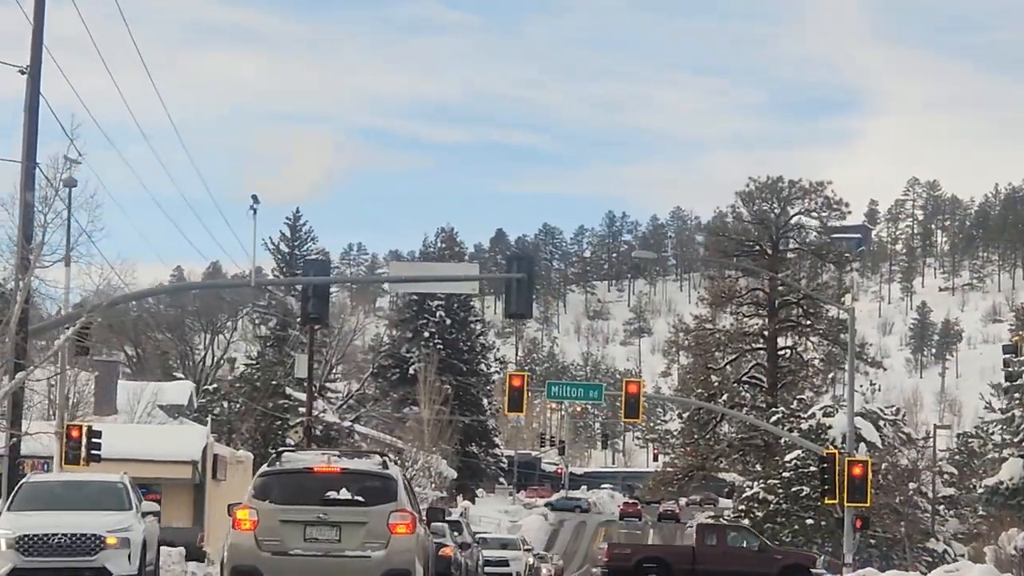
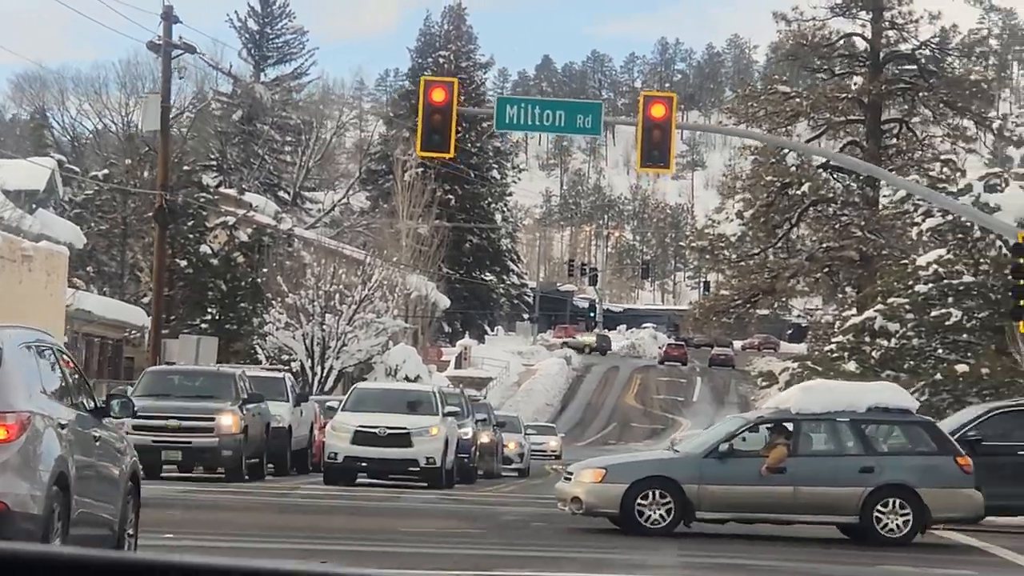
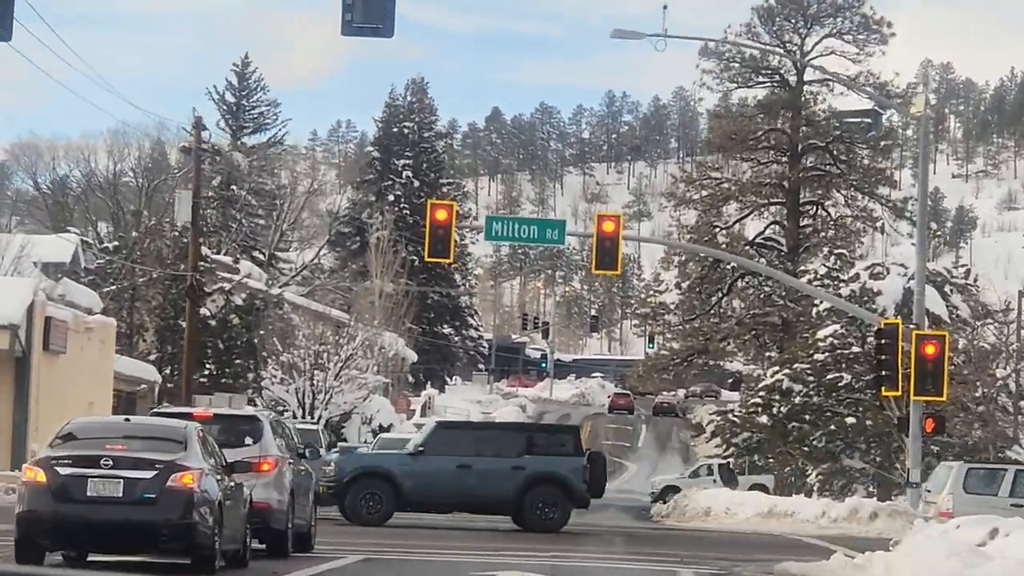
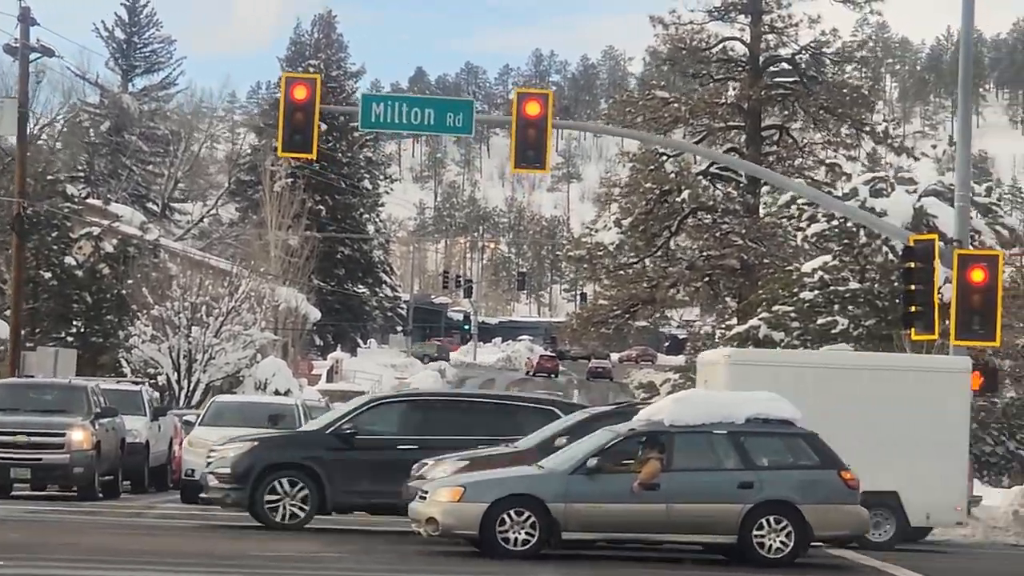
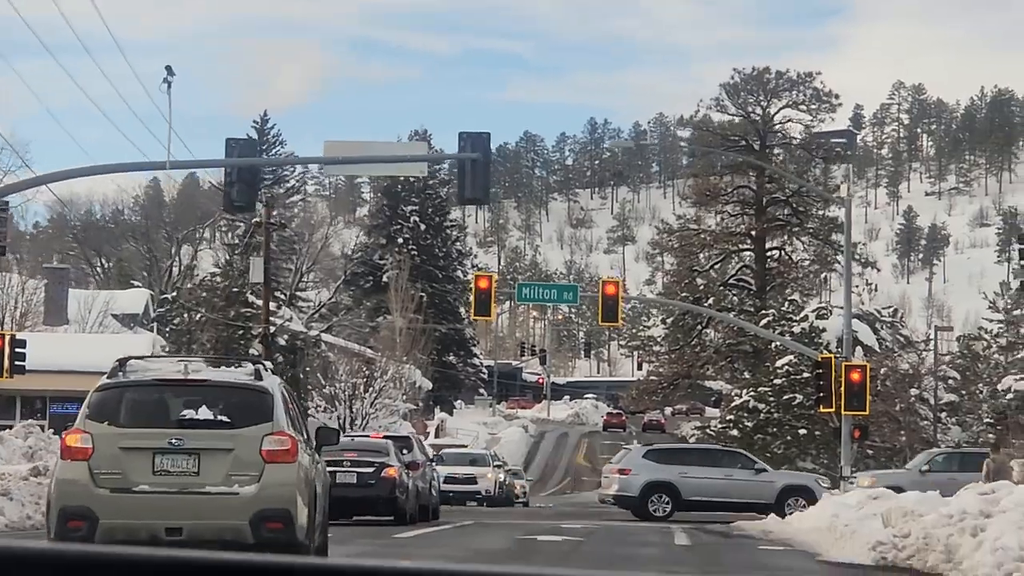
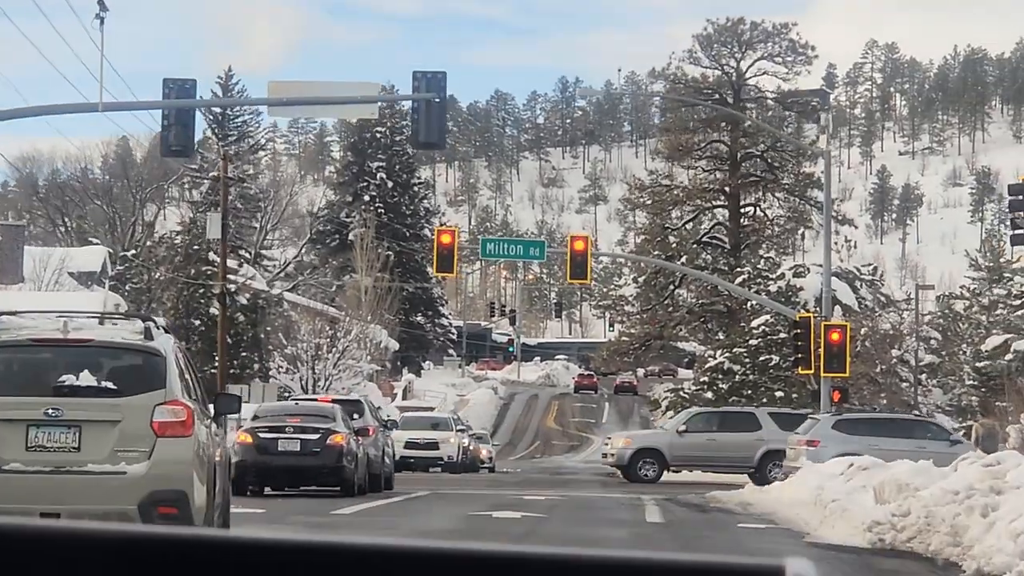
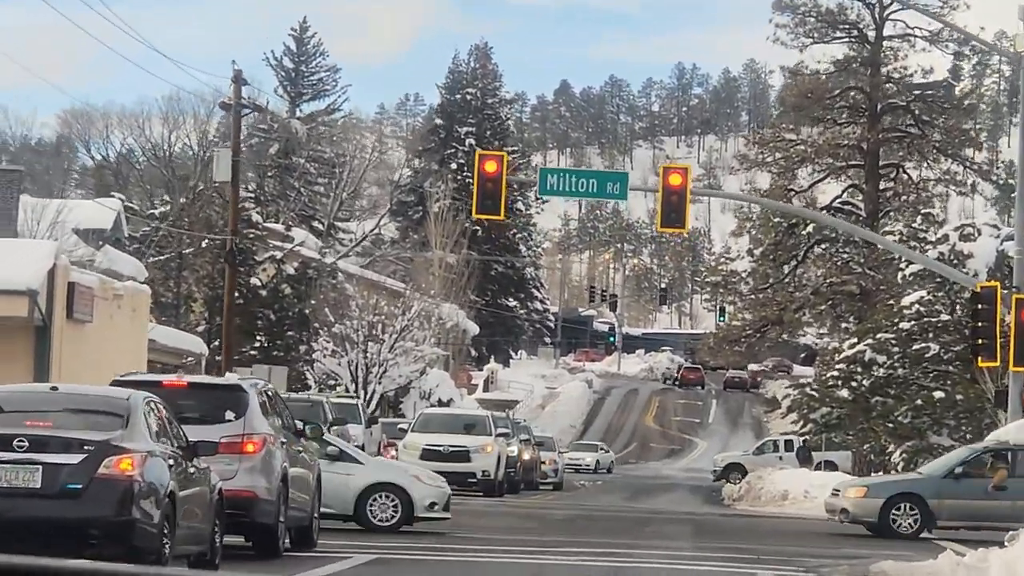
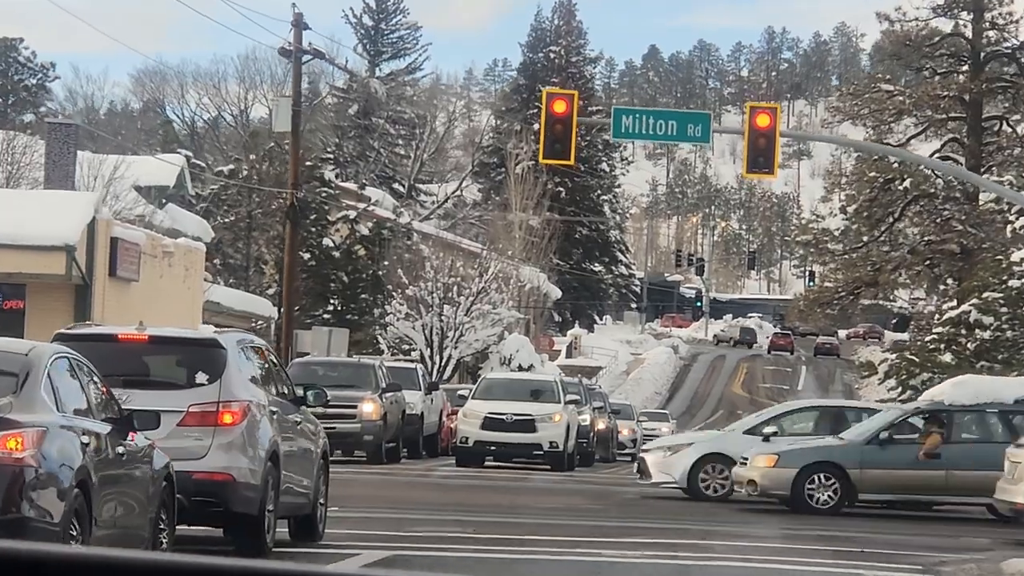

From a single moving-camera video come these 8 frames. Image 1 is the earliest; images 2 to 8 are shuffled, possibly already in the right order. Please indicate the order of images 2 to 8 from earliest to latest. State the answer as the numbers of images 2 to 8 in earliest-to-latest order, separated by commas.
5, 6, 3, 7, 8, 2, 4
